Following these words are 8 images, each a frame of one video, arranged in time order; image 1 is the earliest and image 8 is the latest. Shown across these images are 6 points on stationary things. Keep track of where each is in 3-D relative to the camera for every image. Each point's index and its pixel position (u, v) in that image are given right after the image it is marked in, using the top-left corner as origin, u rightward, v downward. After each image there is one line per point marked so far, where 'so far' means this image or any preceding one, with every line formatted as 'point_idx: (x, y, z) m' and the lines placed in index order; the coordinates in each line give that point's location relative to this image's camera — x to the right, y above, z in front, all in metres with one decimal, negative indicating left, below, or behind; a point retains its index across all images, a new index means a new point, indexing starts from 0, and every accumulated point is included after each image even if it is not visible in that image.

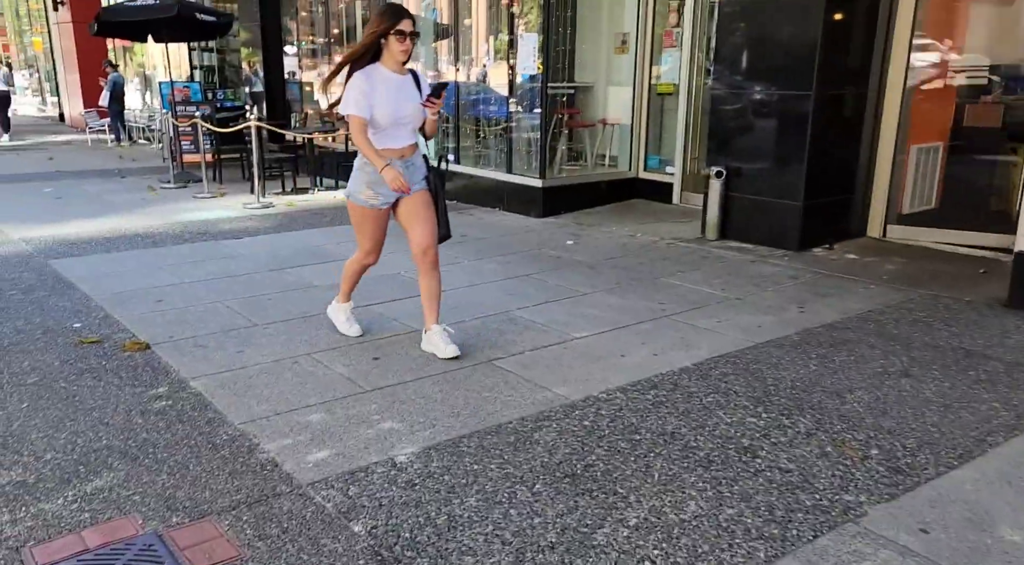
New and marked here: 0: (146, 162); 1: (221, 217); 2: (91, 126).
0: (-6.0, +1.8, +14.6) m
1: (-2.7, +0.6, +8.2) m
2: (-9.6, +3.5, +20.2) m
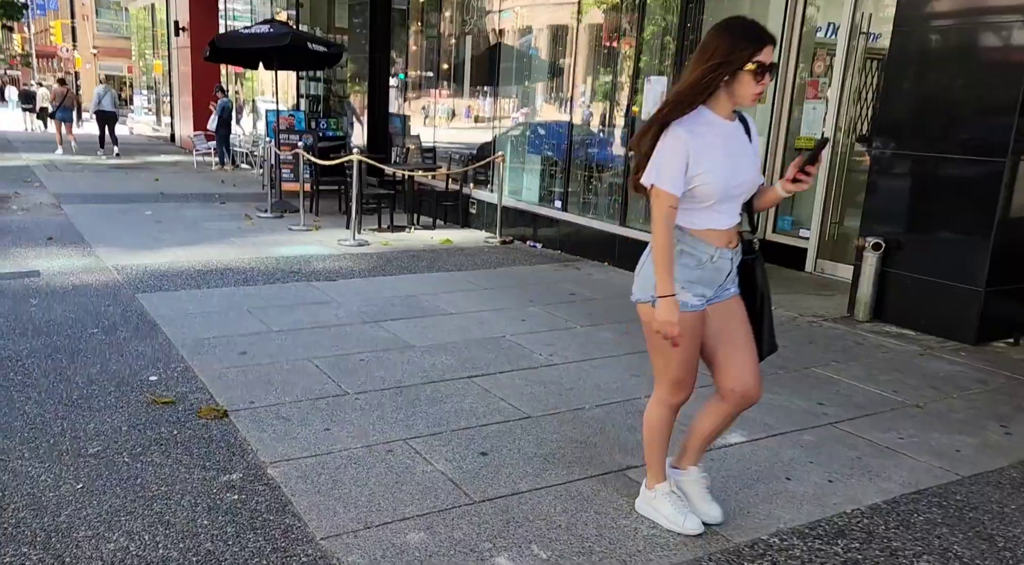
0: (-4.4, +1.4, +14.5) m
1: (-1.7, +0.2, +7.8) m
2: (-7.3, +3.1, +20.5) m
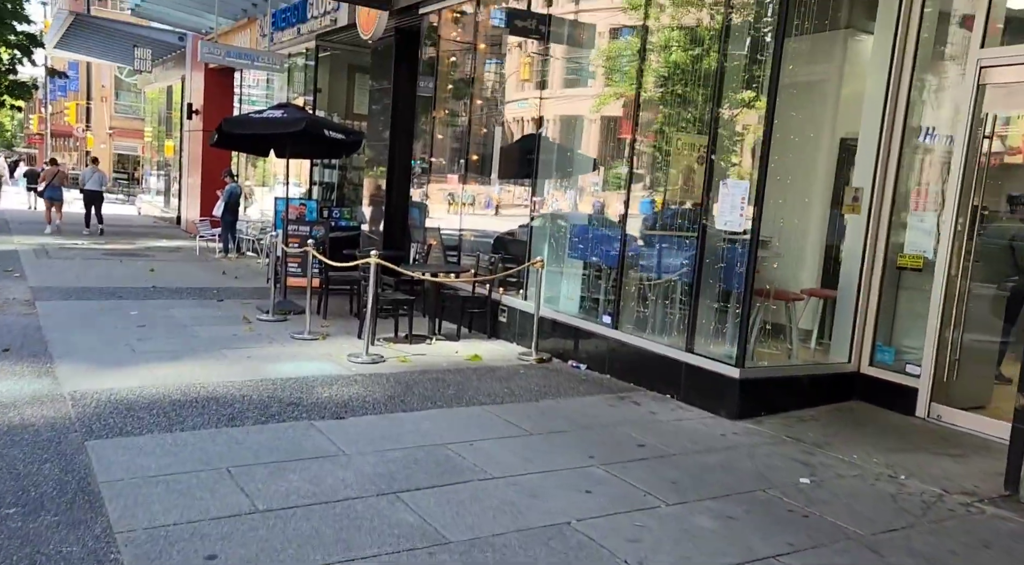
0: (-4.0, -0.1, +13.4) m
1: (-1.4, -0.7, +6.6) m
2: (-6.9, +1.0, +19.5) m
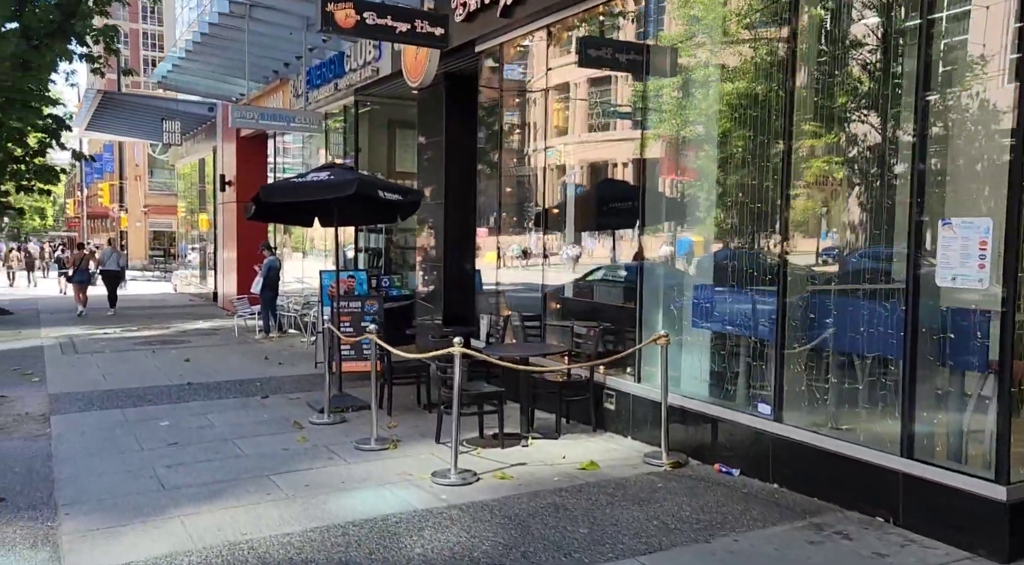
0: (-2.9, -1.2, +11.9) m
1: (-0.6, -1.3, +5.0) m
2: (-5.6, -0.6, +18.2) m
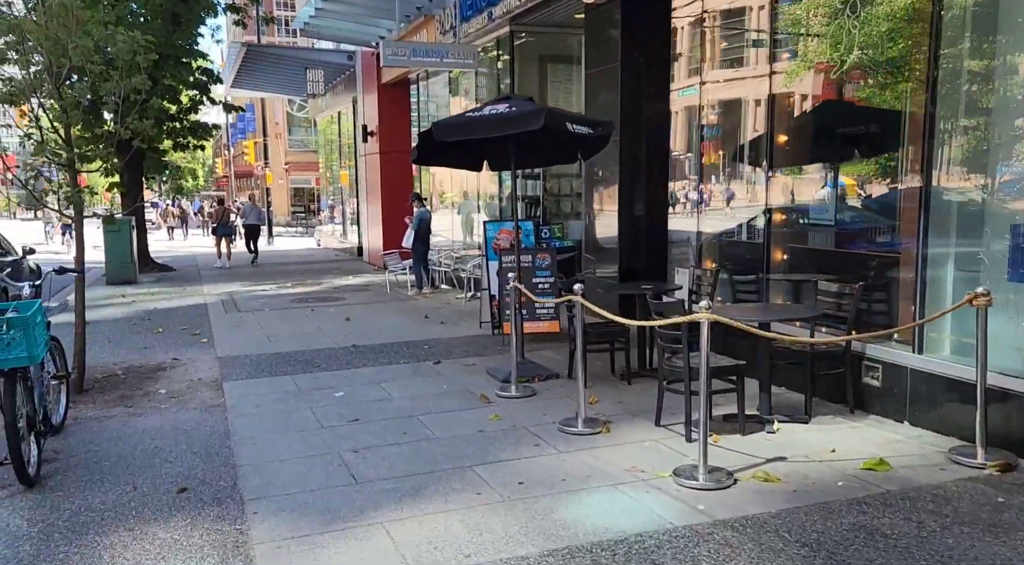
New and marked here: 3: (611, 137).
0: (-0.6, -0.7, +11.0) m
1: (+0.7, -1.1, +3.9) m
2: (-2.4, +0.3, +17.6) m
3: (+0.9, +1.3, +8.0) m
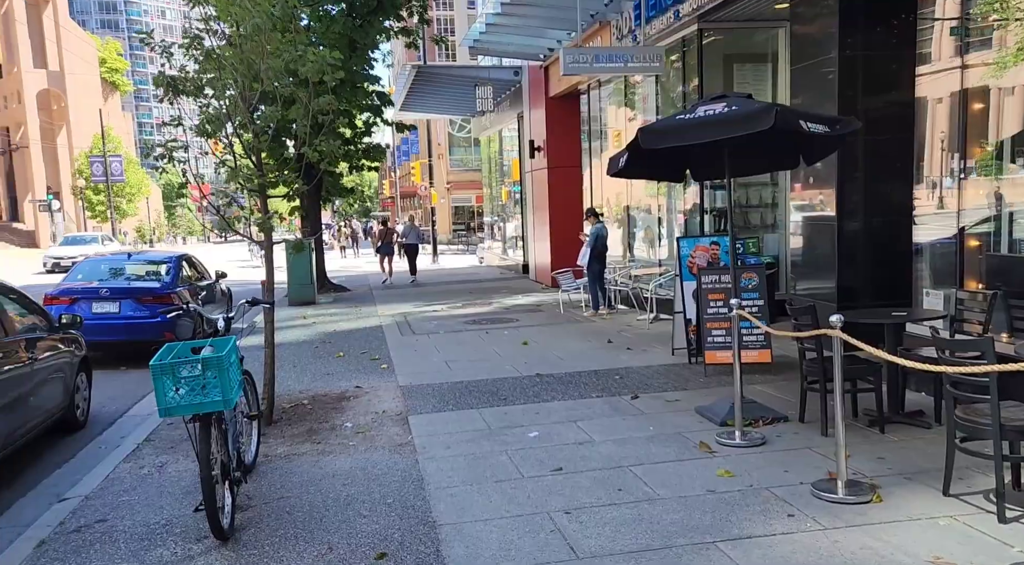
0: (+1.6, -0.9, +10.0) m
1: (+1.7, -1.2, +2.7) m
2: (+1.0, -0.1, +16.8) m
3: (+2.5, +1.1, +6.8) m
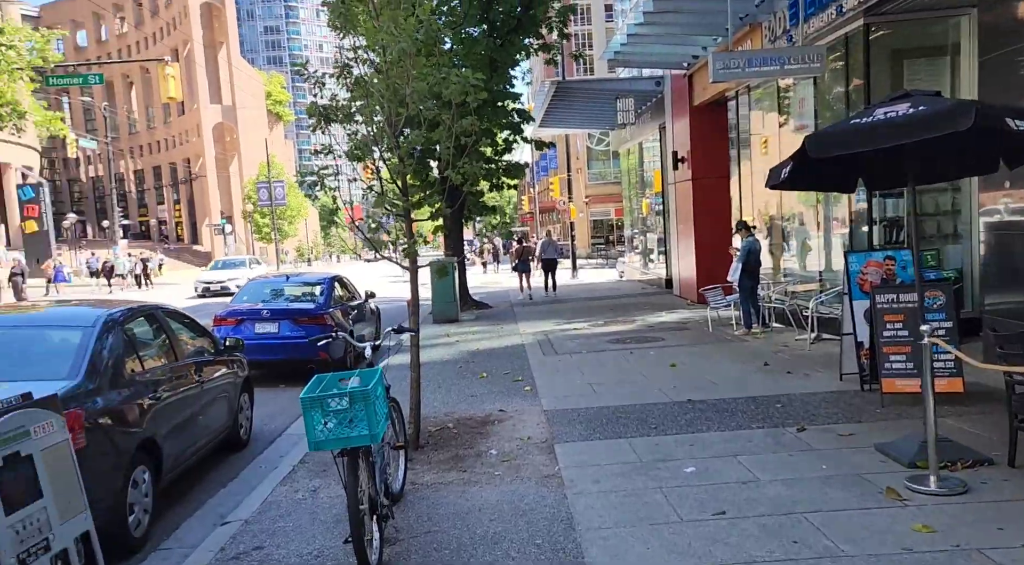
0: (+3.2, -1.1, +9.1) m
1: (+2.1, -1.3, +1.9) m
2: (+3.6, -0.4, +15.9) m
3: (+3.6, +0.9, +5.9) m
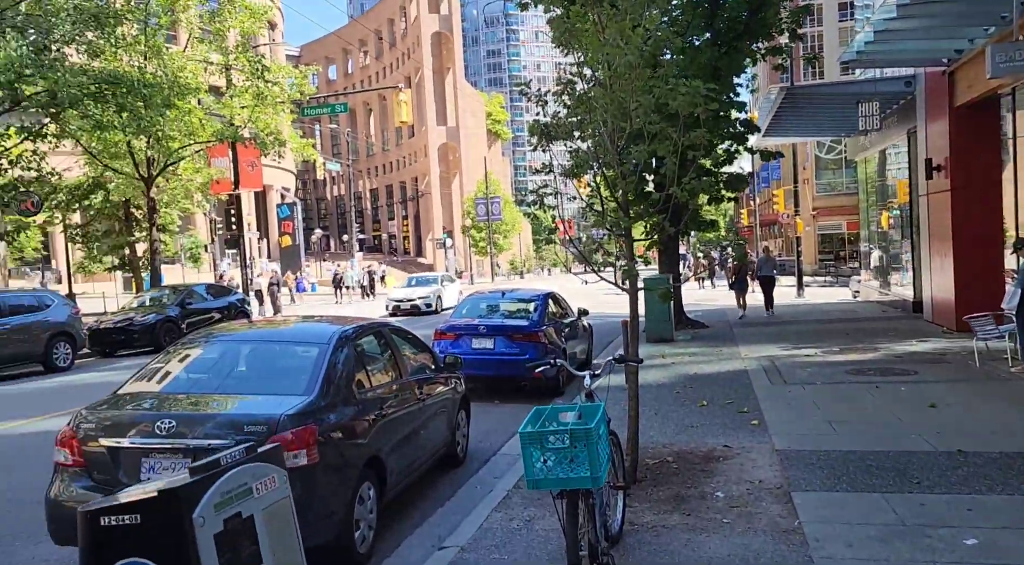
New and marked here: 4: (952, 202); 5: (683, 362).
0: (+5.2, -1.4, +7.2) m
1: (+2.5, -1.5, +0.4) m
2: (+7.3, -0.9, +13.7) m
3: (+4.9, +0.7, +4.0) m
4: (+8.3, +1.5, +16.6) m
5: (+3.3, -1.6, +16.7) m
